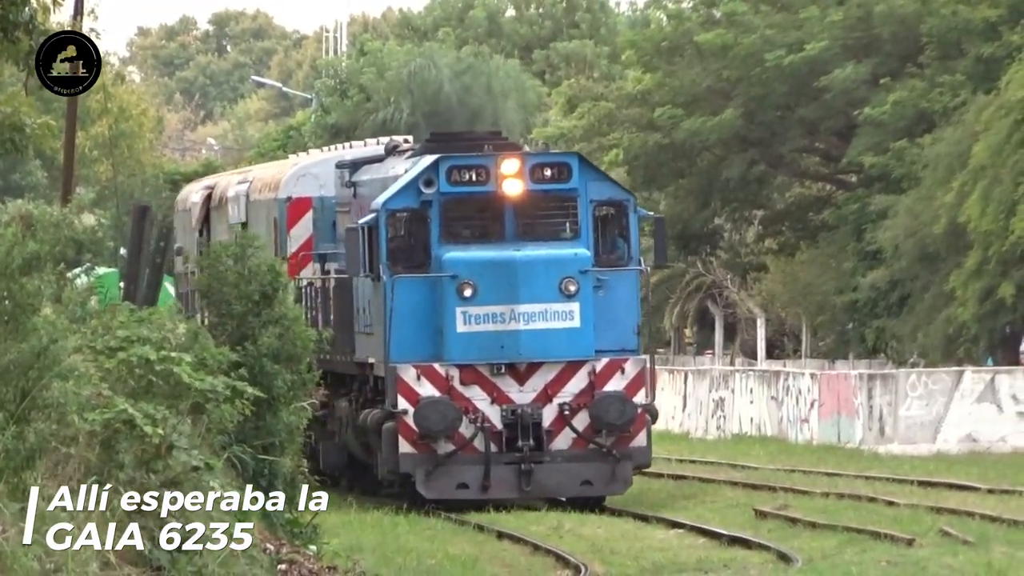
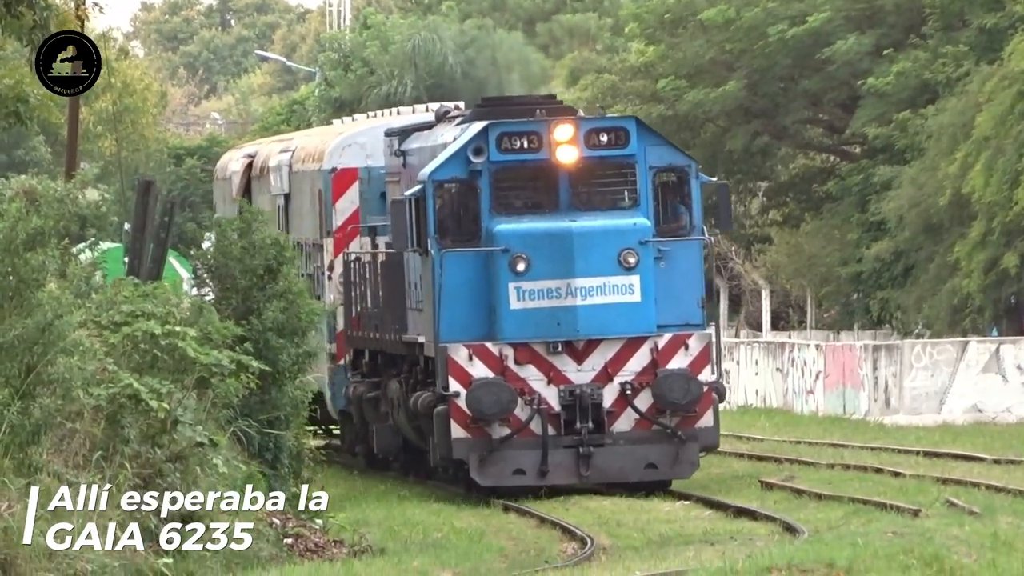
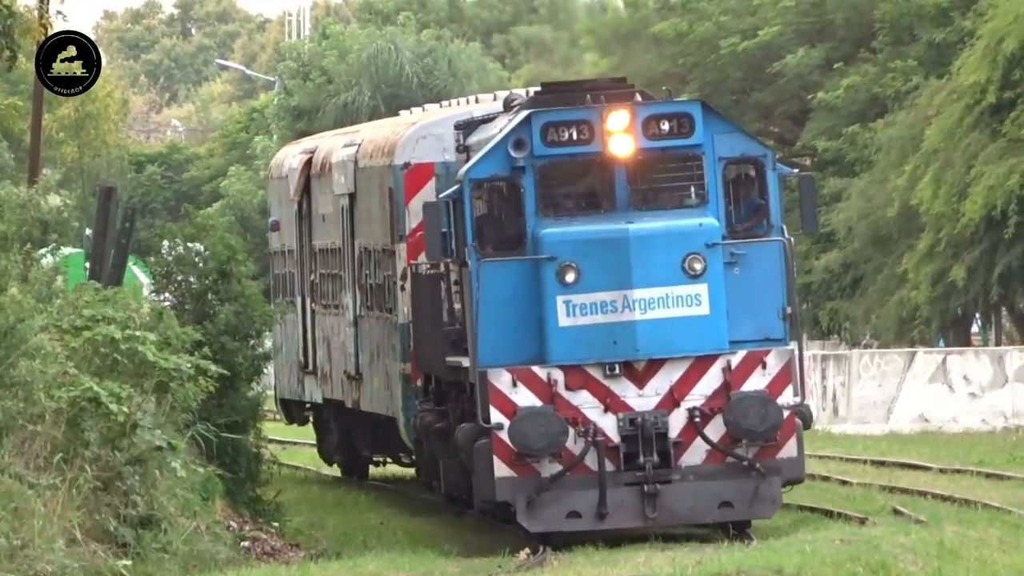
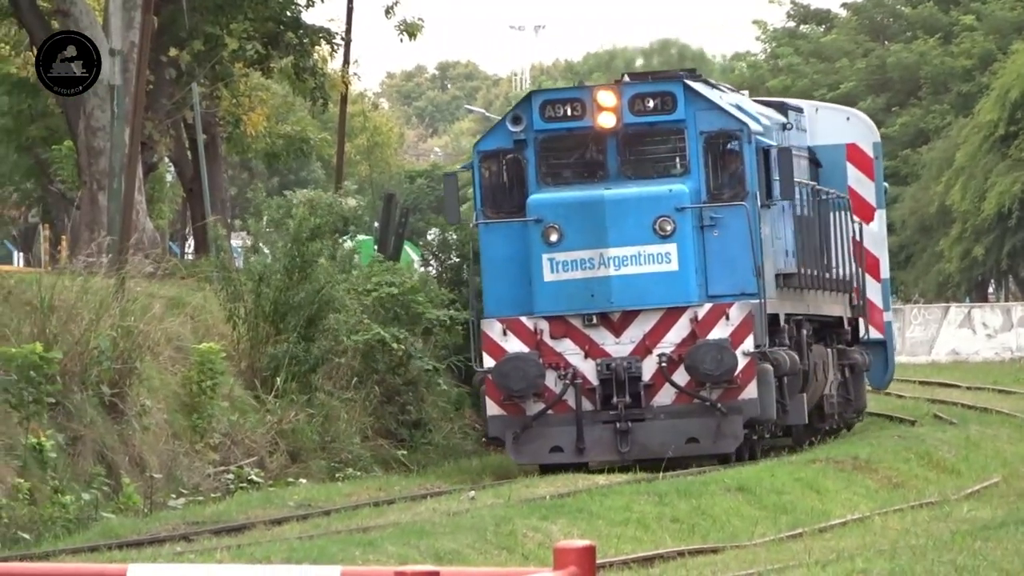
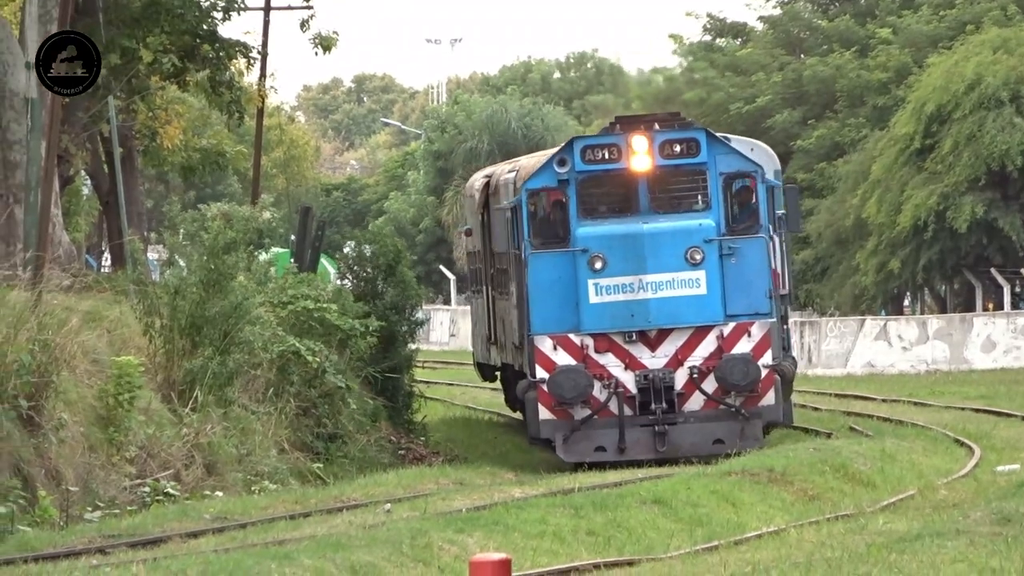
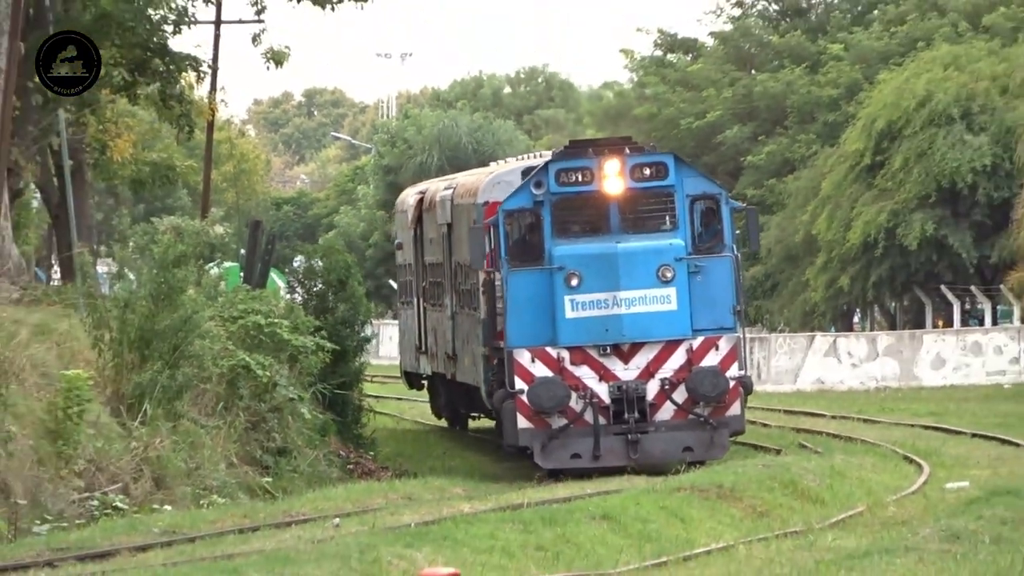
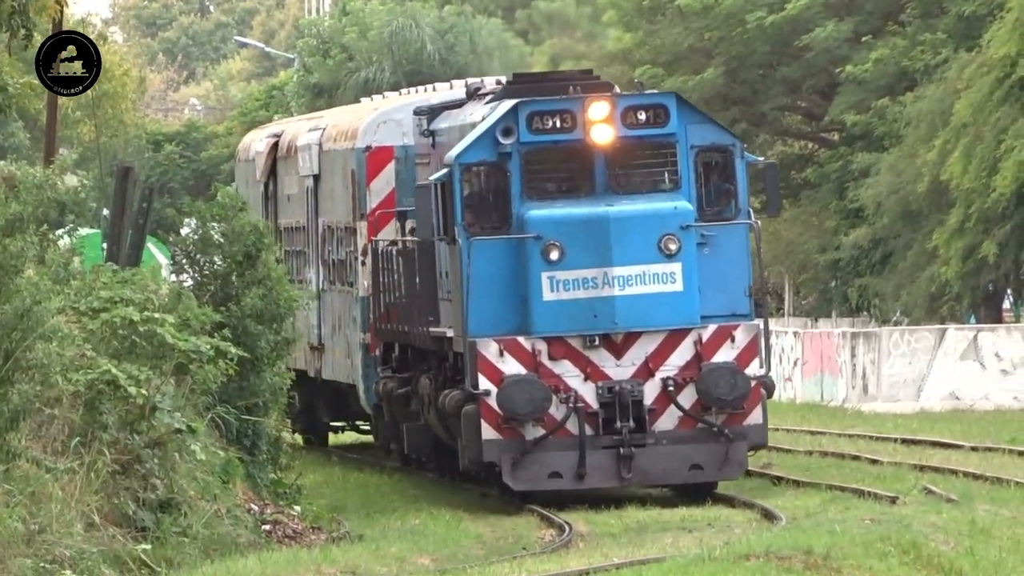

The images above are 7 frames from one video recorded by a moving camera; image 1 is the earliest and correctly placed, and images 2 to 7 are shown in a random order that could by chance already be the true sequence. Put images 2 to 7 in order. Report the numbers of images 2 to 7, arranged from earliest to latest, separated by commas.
2, 7, 3, 6, 5, 4
